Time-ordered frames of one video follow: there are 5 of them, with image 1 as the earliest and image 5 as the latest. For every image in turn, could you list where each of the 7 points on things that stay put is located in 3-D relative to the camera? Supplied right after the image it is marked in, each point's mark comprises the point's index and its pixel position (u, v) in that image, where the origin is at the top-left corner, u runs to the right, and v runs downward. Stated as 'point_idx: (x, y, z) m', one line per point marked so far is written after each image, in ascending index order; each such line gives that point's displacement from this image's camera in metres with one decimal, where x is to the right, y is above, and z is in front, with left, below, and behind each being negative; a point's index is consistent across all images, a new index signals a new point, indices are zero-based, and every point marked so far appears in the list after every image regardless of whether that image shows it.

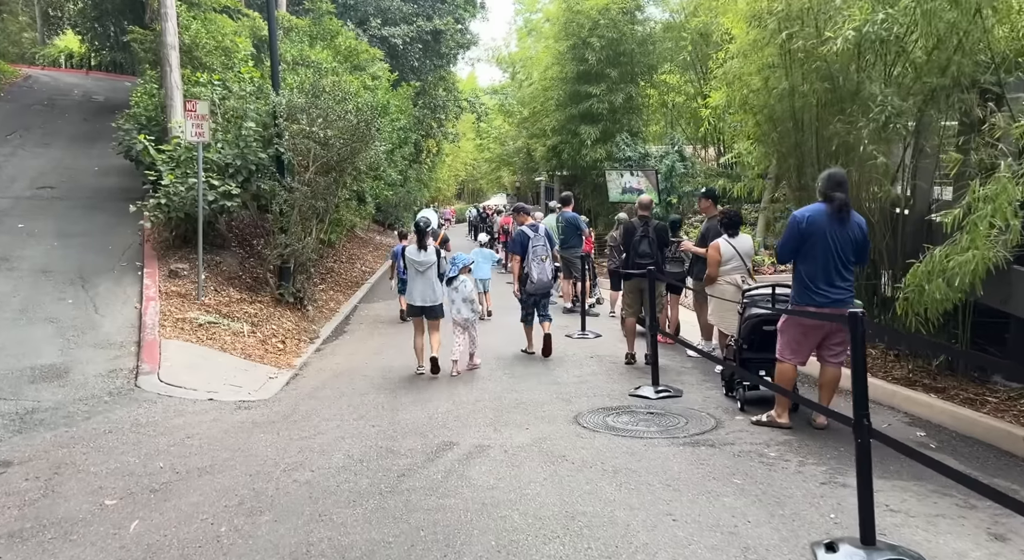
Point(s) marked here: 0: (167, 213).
0: (-4.5, +0.9, +11.1) m
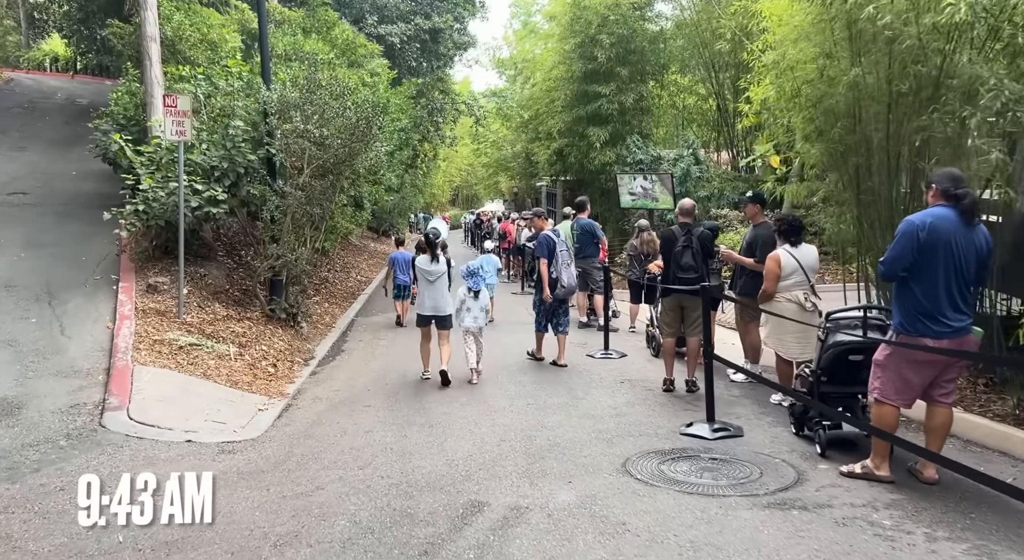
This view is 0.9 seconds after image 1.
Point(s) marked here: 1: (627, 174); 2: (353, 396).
0: (-4.3, +0.7, +10.0) m
1: (+2.4, +2.2, +17.6) m
2: (-1.5, -1.1, +8.2) m
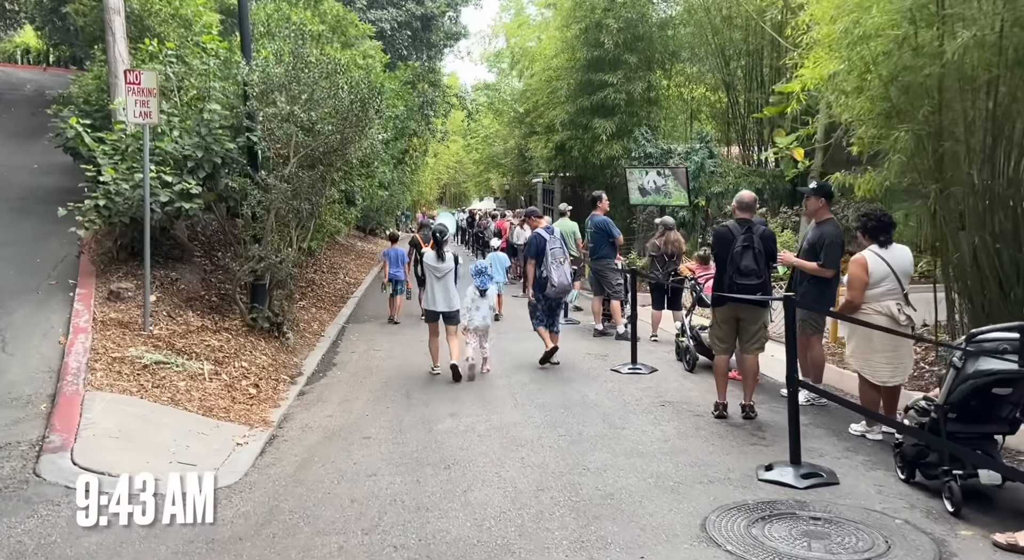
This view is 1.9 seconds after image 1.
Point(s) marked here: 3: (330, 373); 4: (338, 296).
0: (-4.2, +0.6, +8.8) m
1: (+2.4, +2.2, +16.4) m
2: (-1.3, -1.2, +7.0) m
3: (-2.0, -1.0, +9.2) m
4: (-3.3, -0.3, +16.2) m
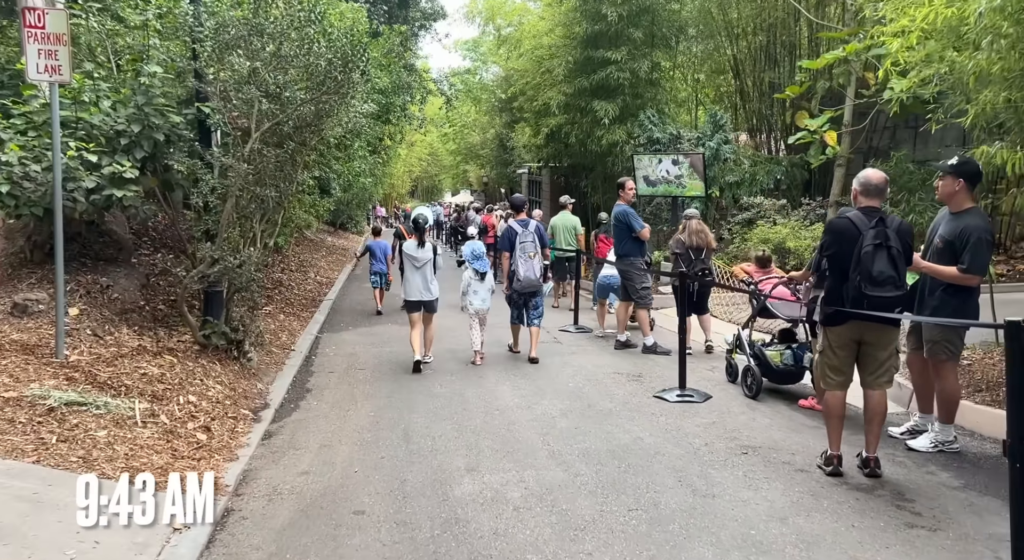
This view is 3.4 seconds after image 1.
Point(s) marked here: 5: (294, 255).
0: (-4.0, +0.6, +6.8) m
1: (+2.3, +2.2, +14.7) m
2: (-1.1, -1.2, +5.1) m
3: (-1.8, -1.1, +7.4) m
4: (-3.4, -0.3, +14.2) m
5: (-4.7, +0.6, +18.6) m
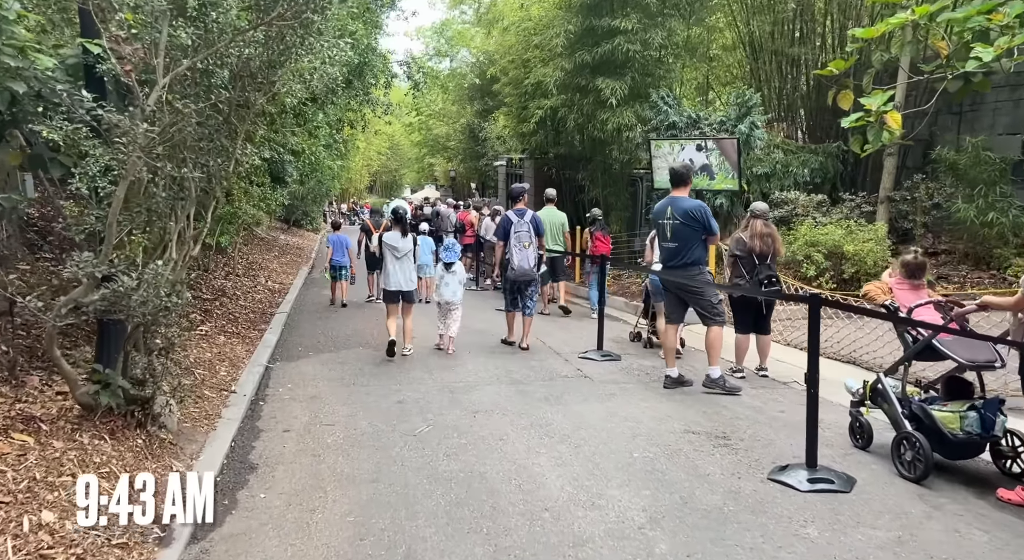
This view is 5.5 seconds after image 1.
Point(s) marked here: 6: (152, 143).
0: (-3.7, +0.4, +4.1) m
1: (+2.2, +2.0, +12.3) m
2: (-0.7, -1.4, +2.6) m
3: (-1.5, -1.2, +4.8) m
4: (-3.4, -0.5, +11.6) m
5: (-5.0, +0.4, +15.8) m
6: (-2.0, +0.7, +4.6) m
